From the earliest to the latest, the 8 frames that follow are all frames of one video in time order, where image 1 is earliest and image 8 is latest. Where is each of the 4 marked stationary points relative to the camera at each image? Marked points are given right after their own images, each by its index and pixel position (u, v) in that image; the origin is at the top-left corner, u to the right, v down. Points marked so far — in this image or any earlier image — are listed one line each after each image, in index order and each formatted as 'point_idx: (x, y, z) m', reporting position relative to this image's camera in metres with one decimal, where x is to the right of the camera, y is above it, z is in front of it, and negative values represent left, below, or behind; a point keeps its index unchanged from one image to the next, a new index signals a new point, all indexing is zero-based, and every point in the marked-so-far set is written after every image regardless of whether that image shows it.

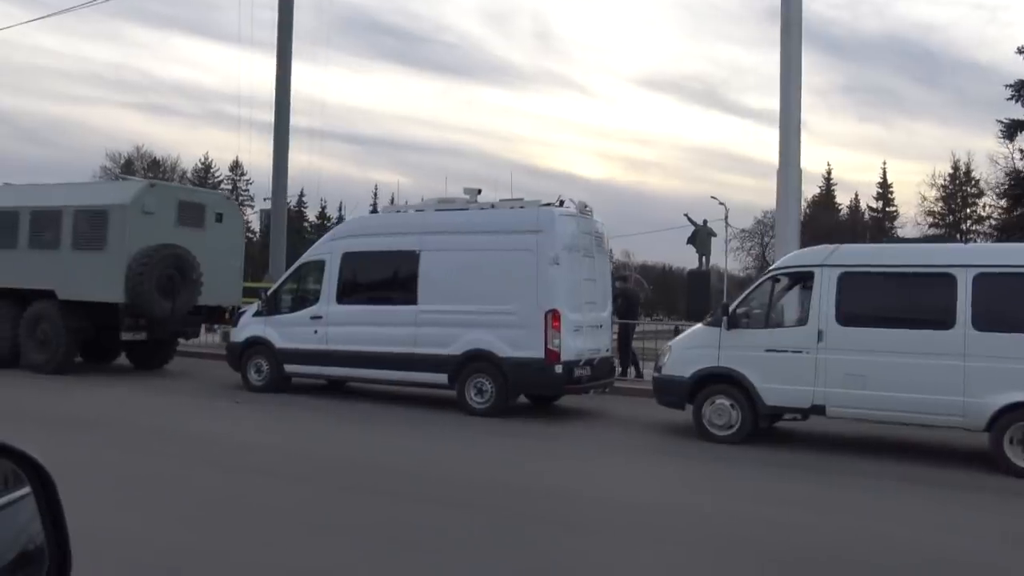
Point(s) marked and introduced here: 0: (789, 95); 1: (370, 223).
0: (+4.4, +3.0, +15.0) m
1: (-1.9, +0.9, +13.2) m
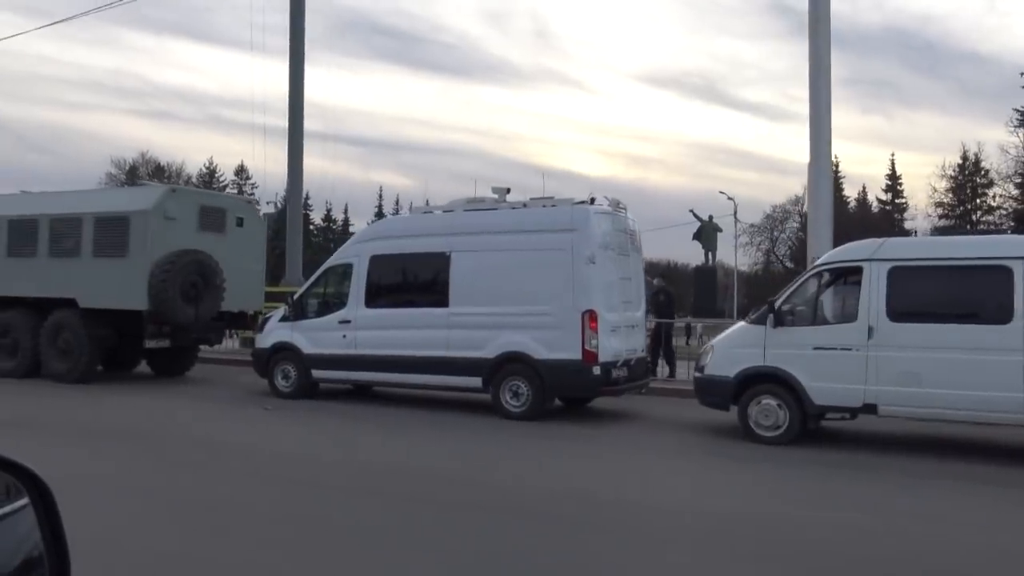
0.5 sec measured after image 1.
0: (+4.8, +3.1, +14.7) m
1: (-1.5, +0.9, +12.9) m
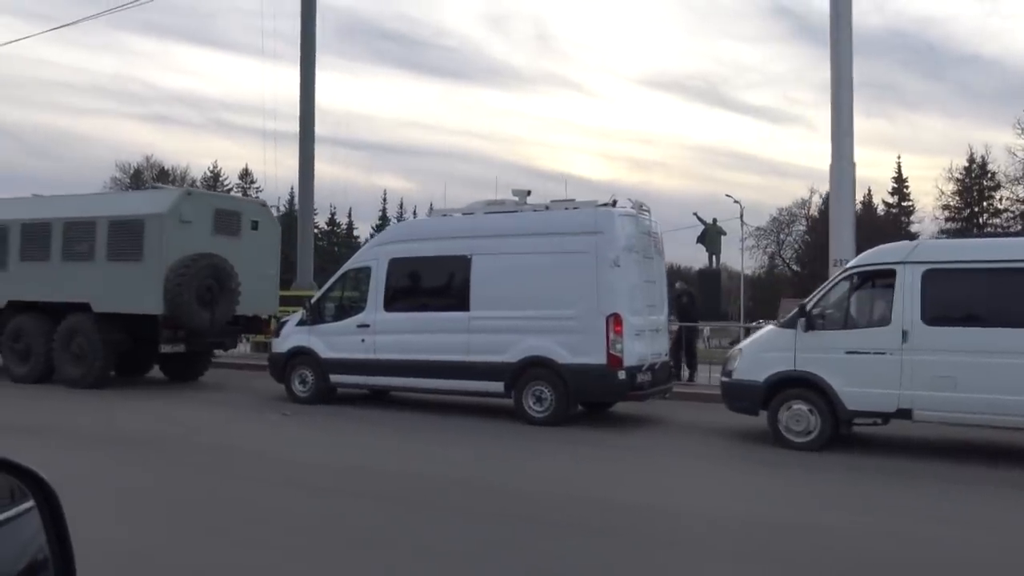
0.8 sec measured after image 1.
0: (+5.0, +3.1, +14.6) m
1: (-1.3, +0.8, +12.8) m
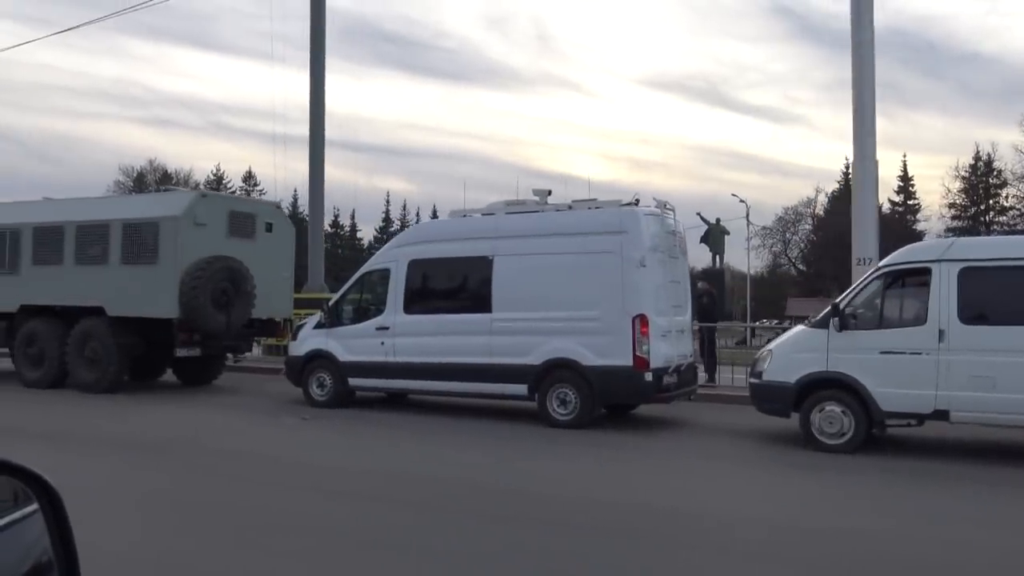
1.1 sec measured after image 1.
0: (+5.3, +3.1, +14.4) m
1: (-1.0, +0.8, +12.6) m
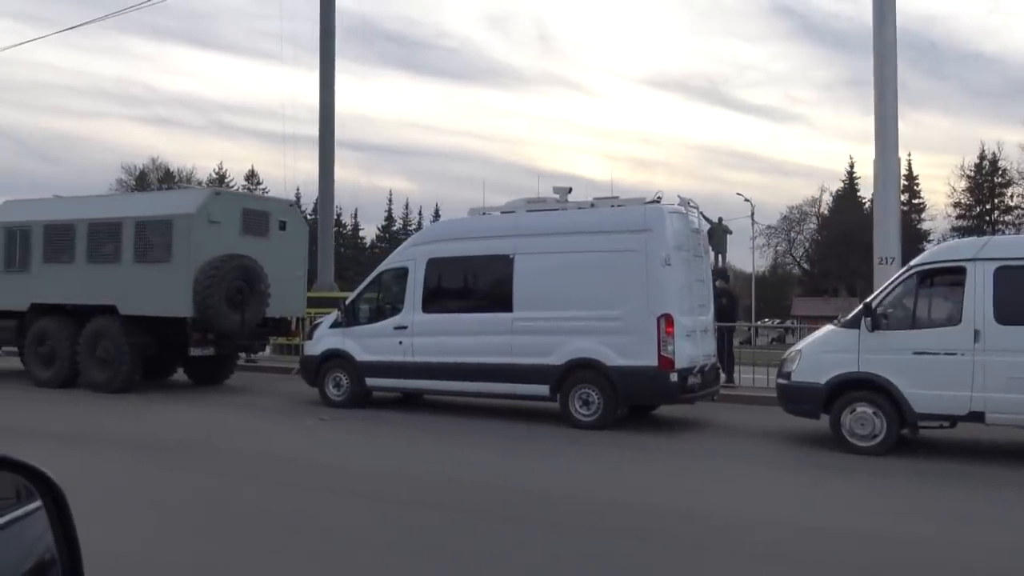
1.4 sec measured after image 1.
0: (+5.6, +3.1, +14.2) m
1: (-0.7, +0.8, +12.4) m
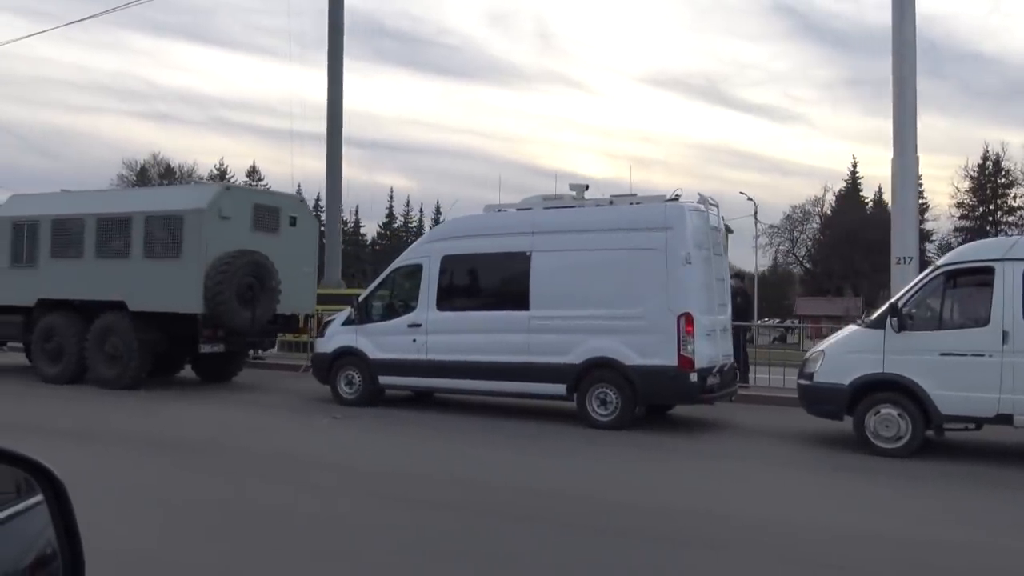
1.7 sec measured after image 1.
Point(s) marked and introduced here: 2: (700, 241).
0: (+5.8, +3.1, +14.1) m
1: (-0.5, +0.8, +12.3) m
2: (+2.2, +0.5, +11.1) m
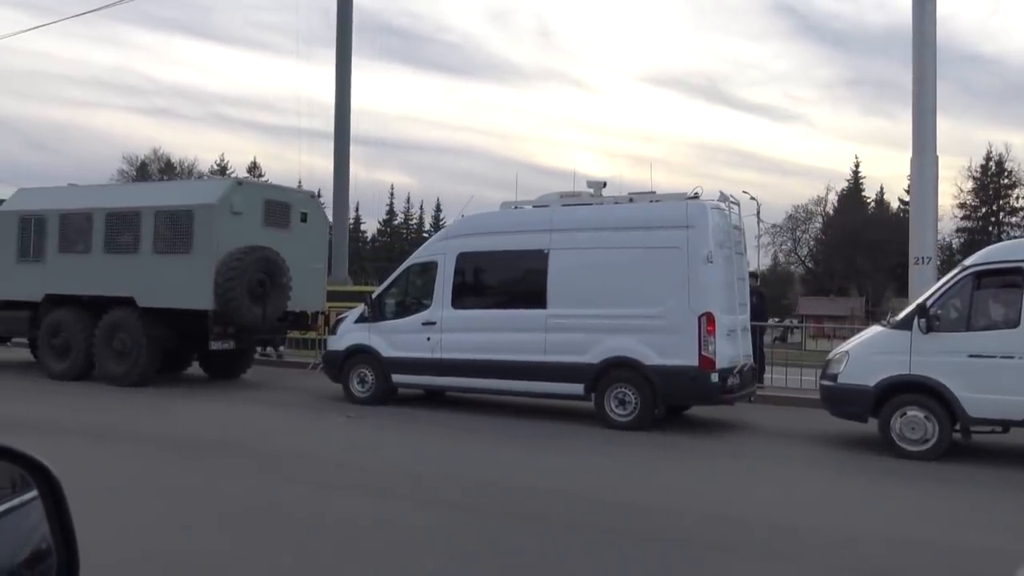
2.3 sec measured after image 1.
0: (+6.0, +3.1, +13.9) m
1: (-0.3, +0.9, +12.1) m
2: (+2.4, +0.5, +10.9) m
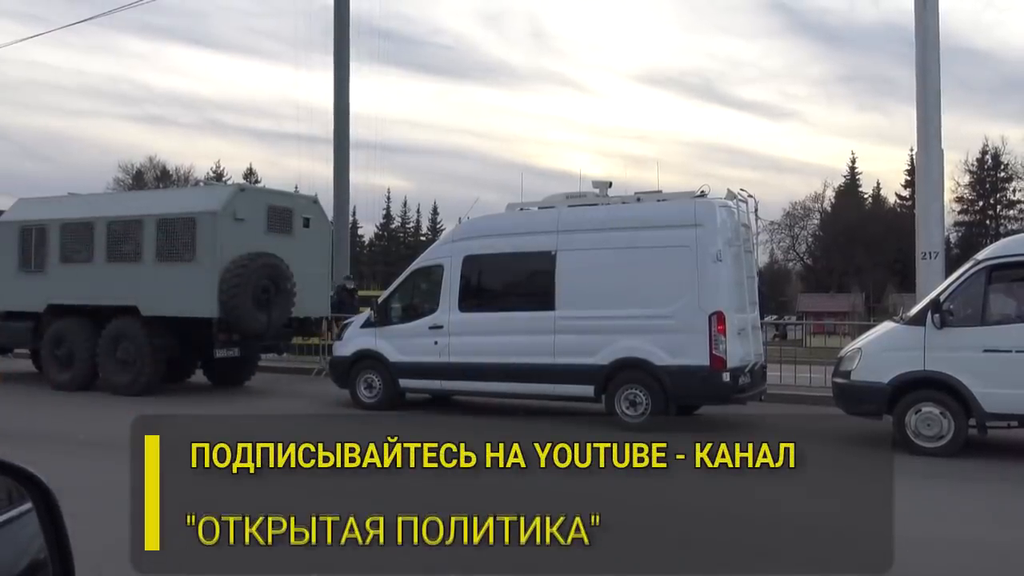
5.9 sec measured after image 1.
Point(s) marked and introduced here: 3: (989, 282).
0: (+6.0, +3.1, +13.9) m
1: (-0.2, +0.8, +12.1) m
2: (+2.5, +0.6, +10.8) m
3: (+4.6, +0.1, +9.3) m
